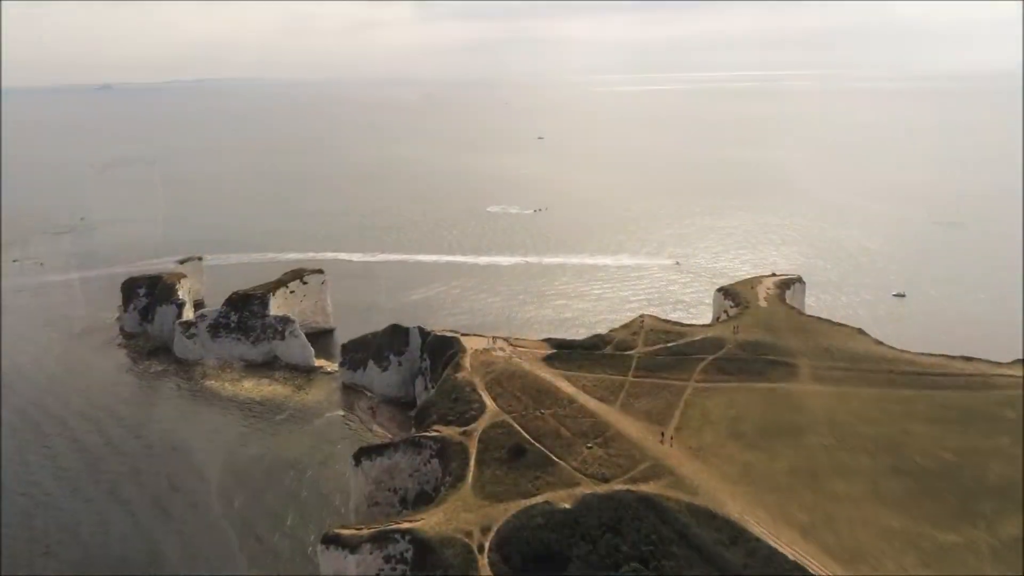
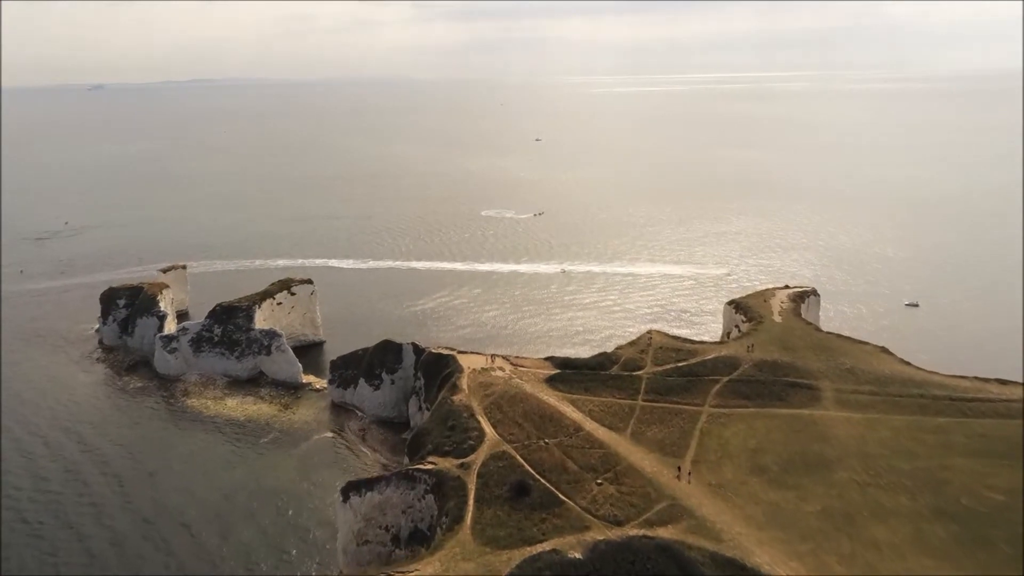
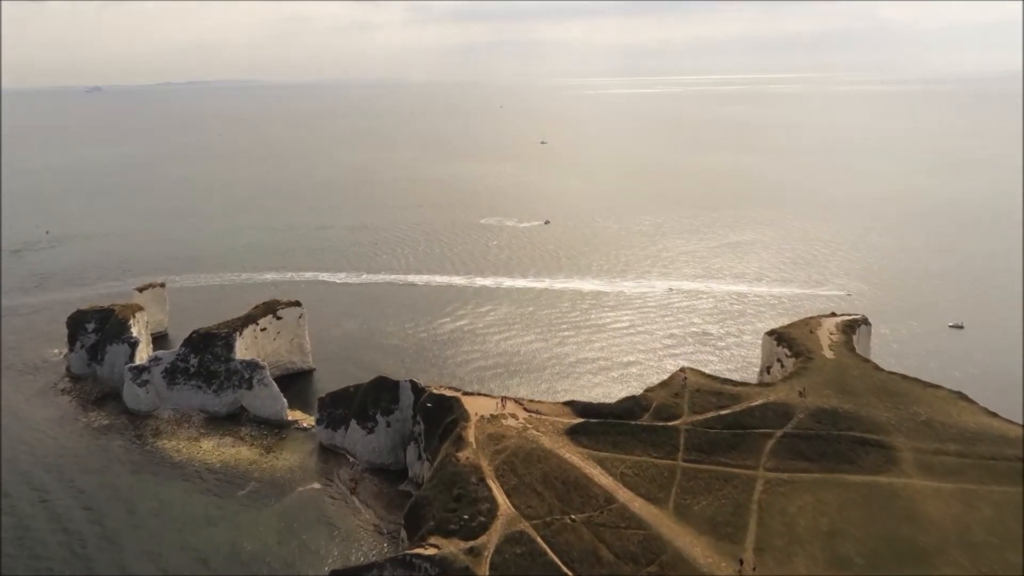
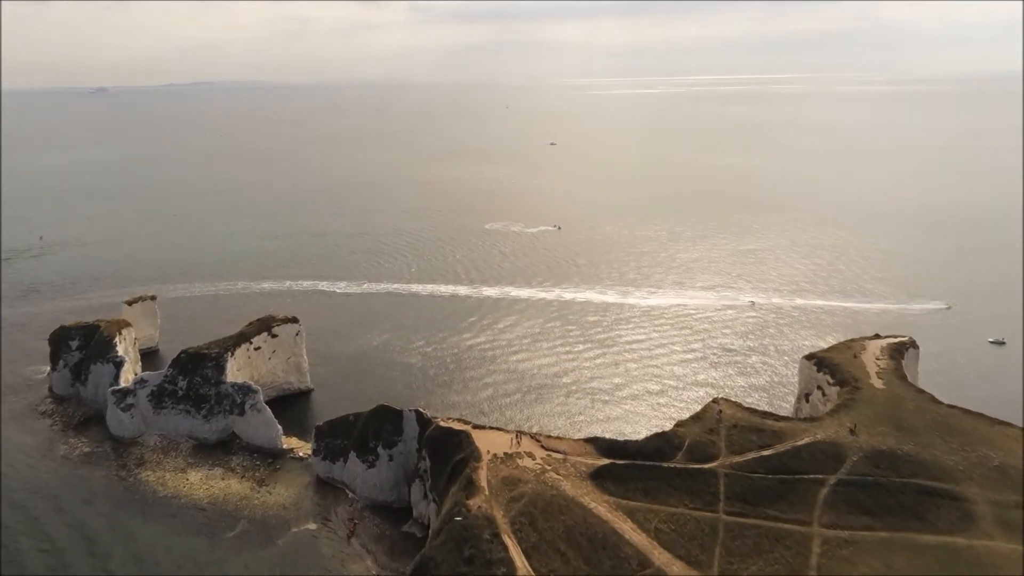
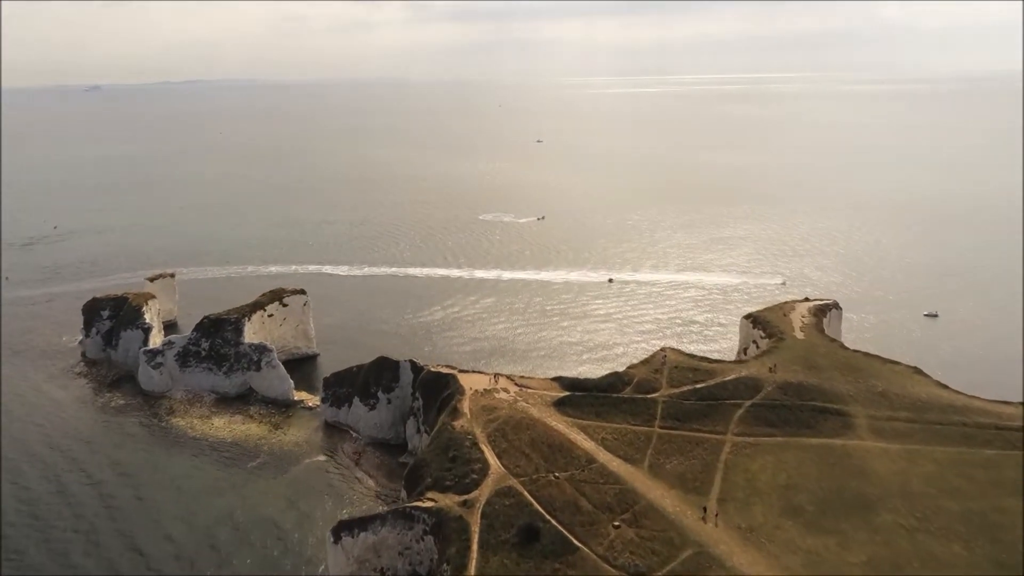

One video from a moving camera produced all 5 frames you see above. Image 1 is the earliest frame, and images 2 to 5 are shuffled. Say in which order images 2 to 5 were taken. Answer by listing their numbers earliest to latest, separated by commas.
2, 5, 3, 4
